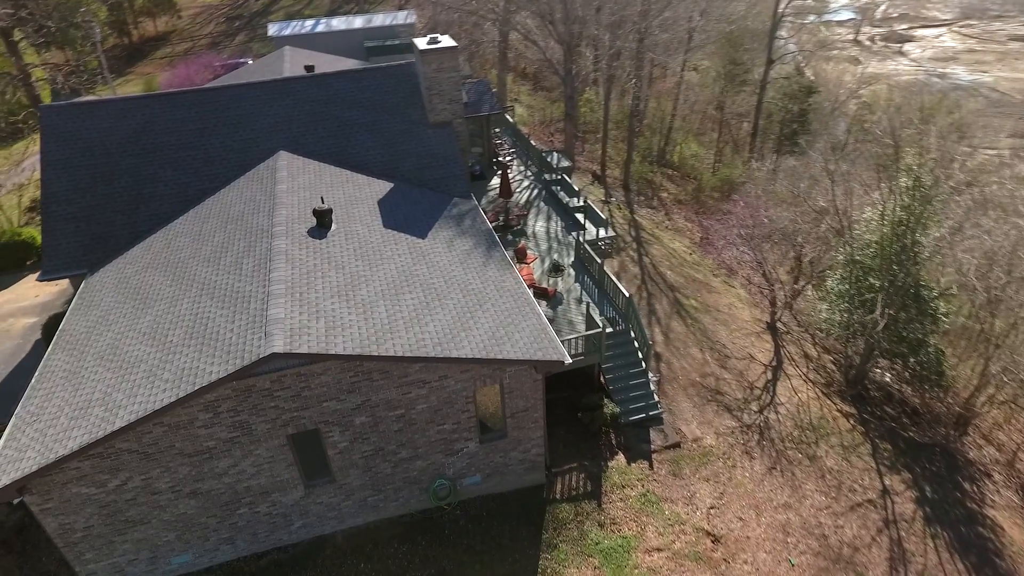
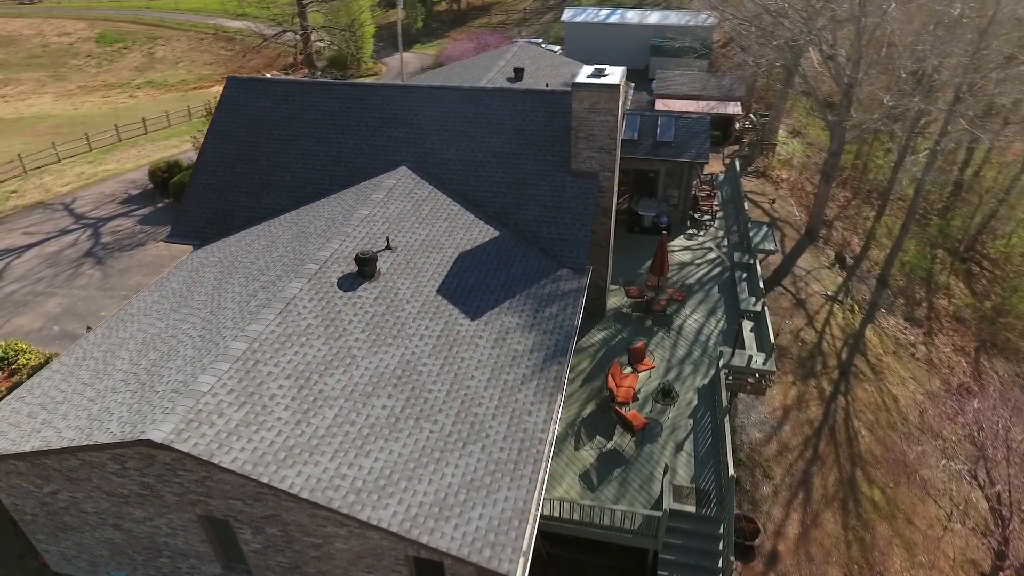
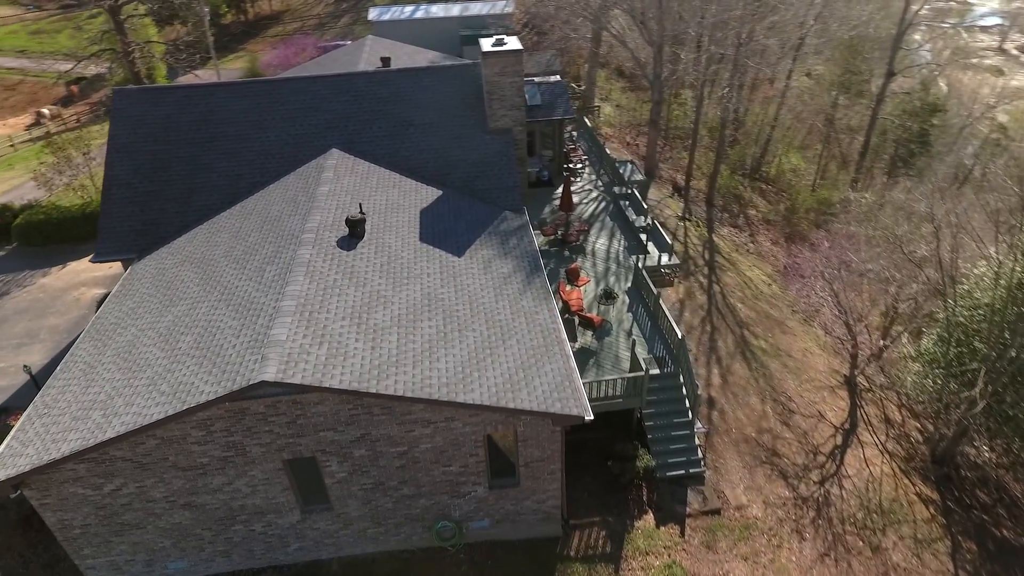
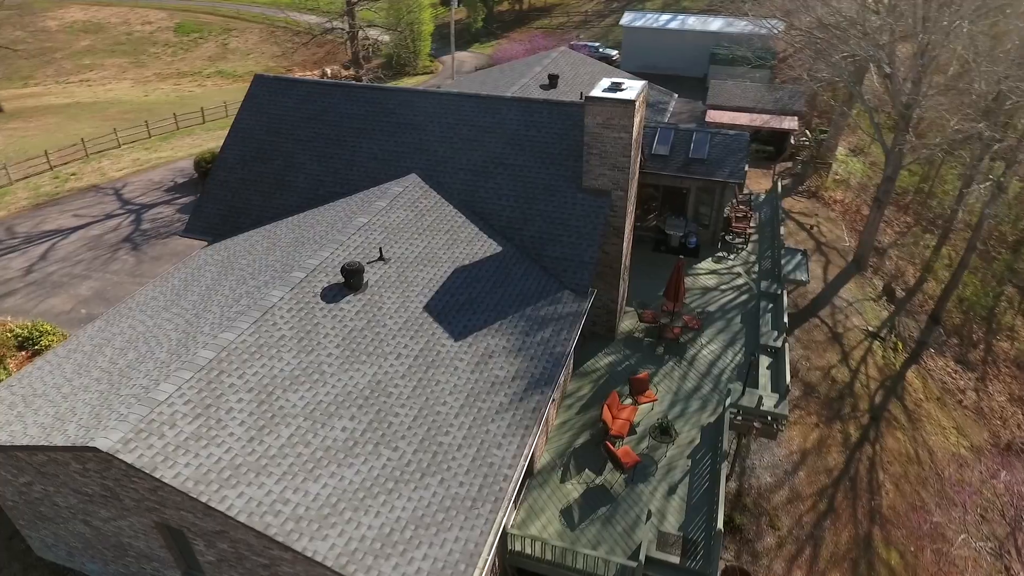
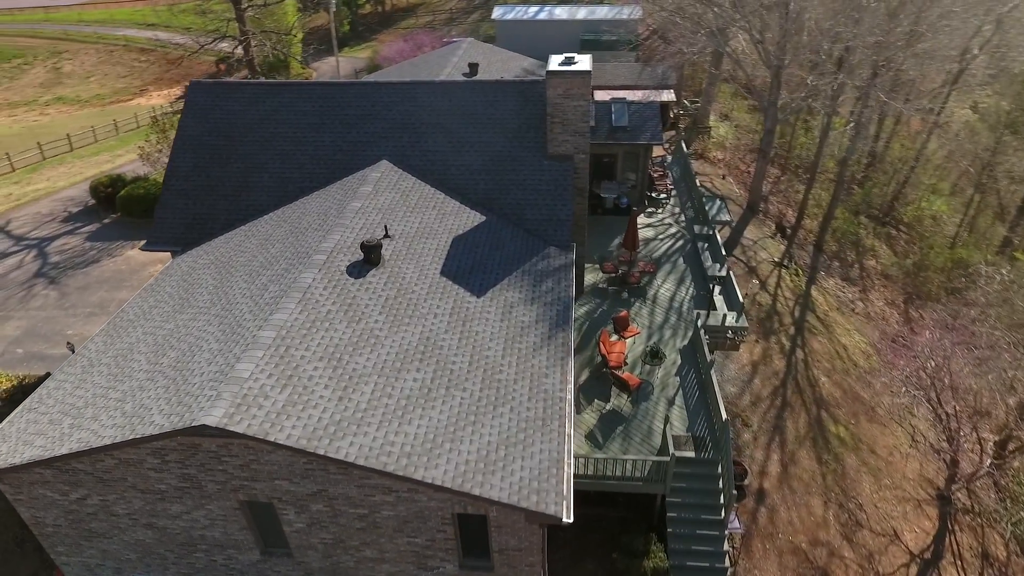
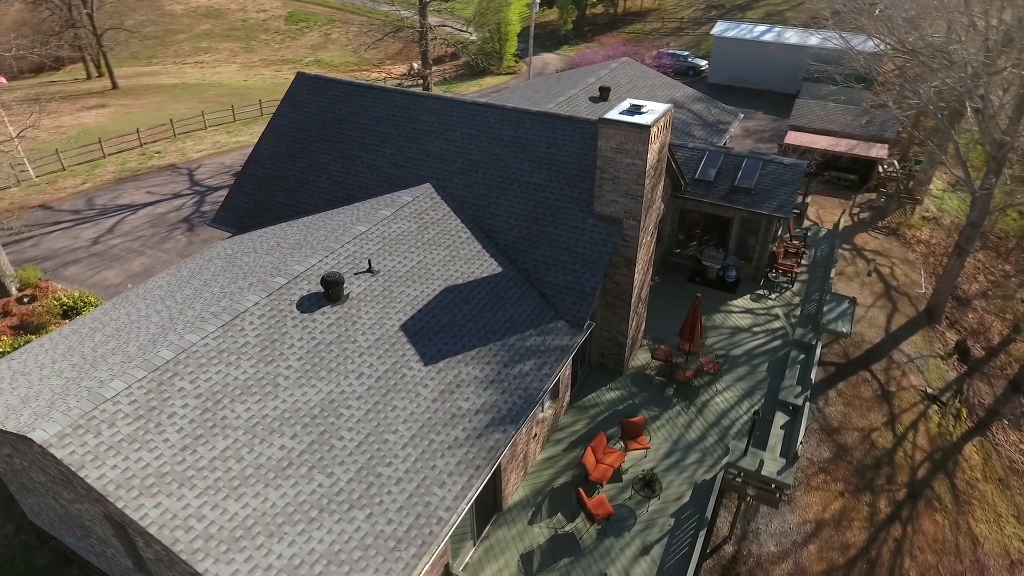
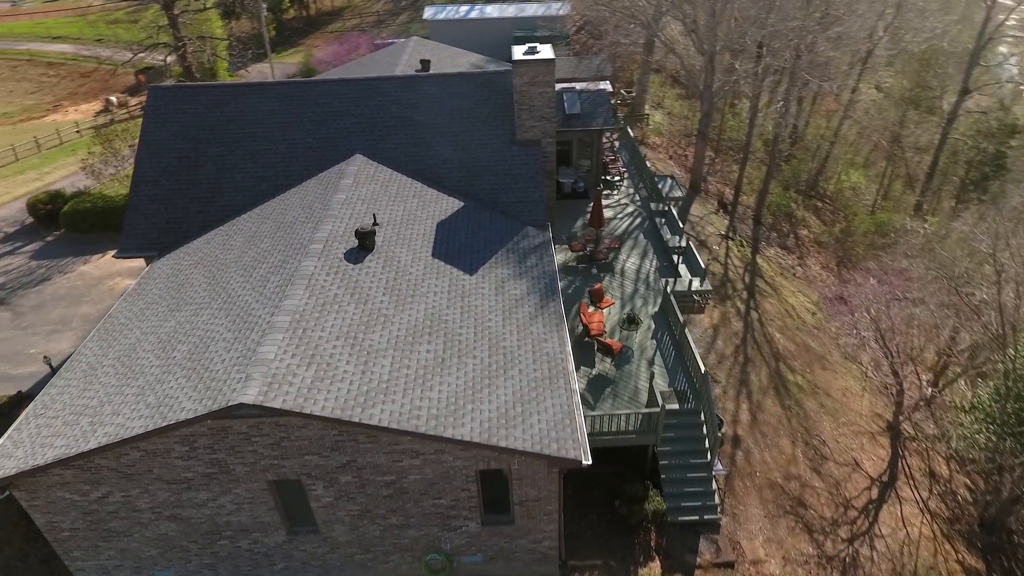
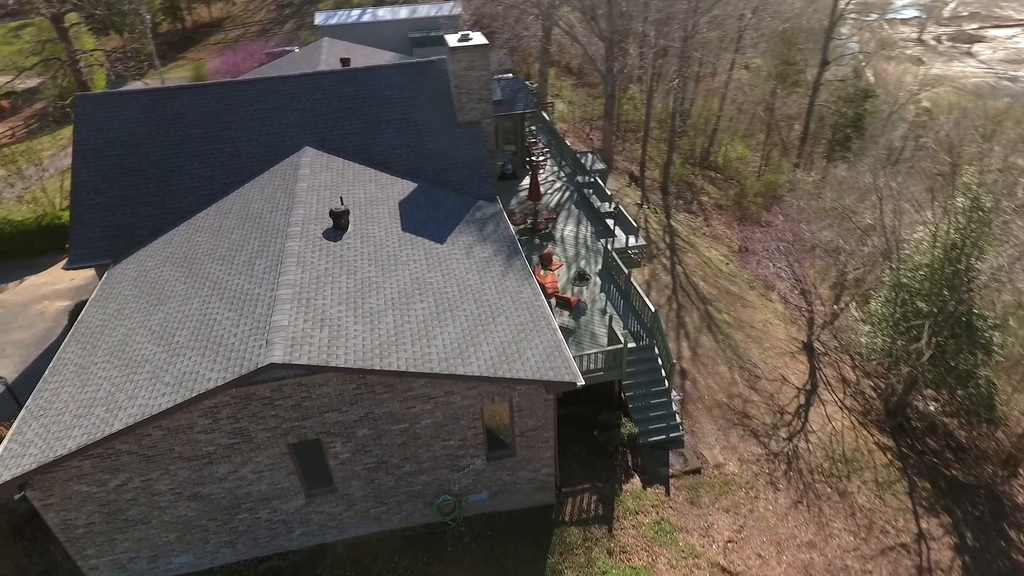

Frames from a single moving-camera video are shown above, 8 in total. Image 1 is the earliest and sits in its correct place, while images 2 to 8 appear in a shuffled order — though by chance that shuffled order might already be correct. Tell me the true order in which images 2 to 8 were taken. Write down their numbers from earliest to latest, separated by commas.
8, 3, 7, 5, 2, 4, 6
